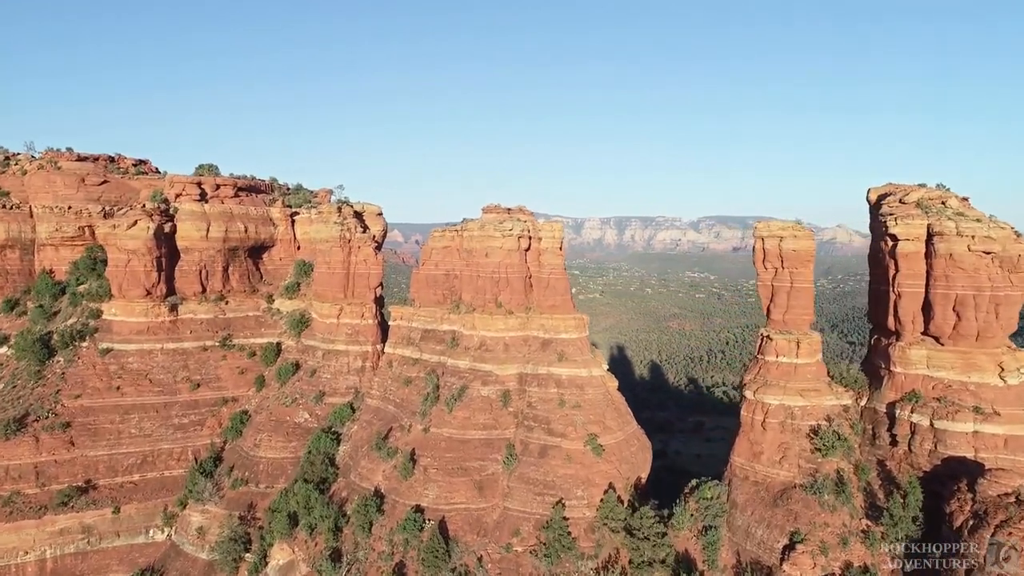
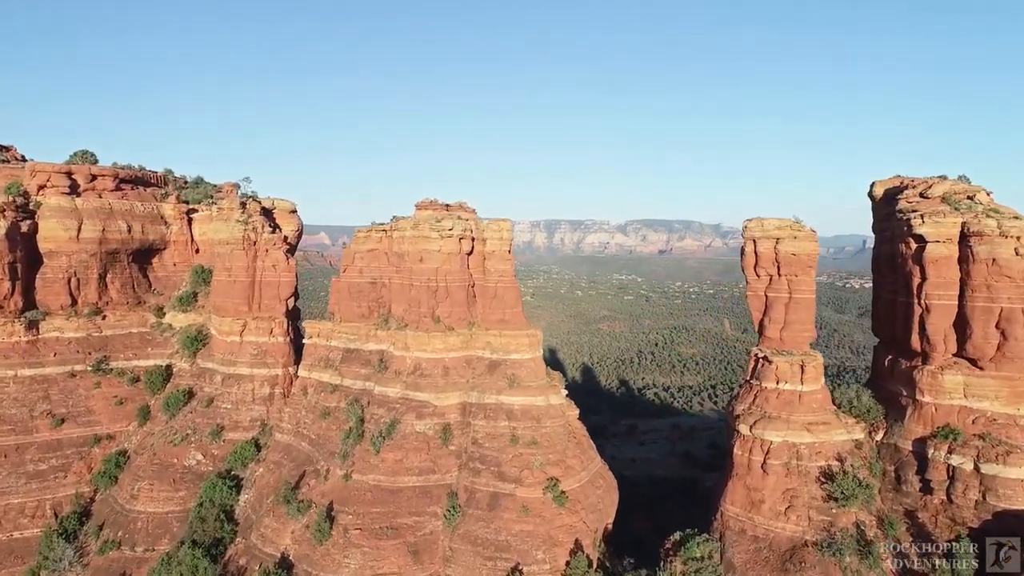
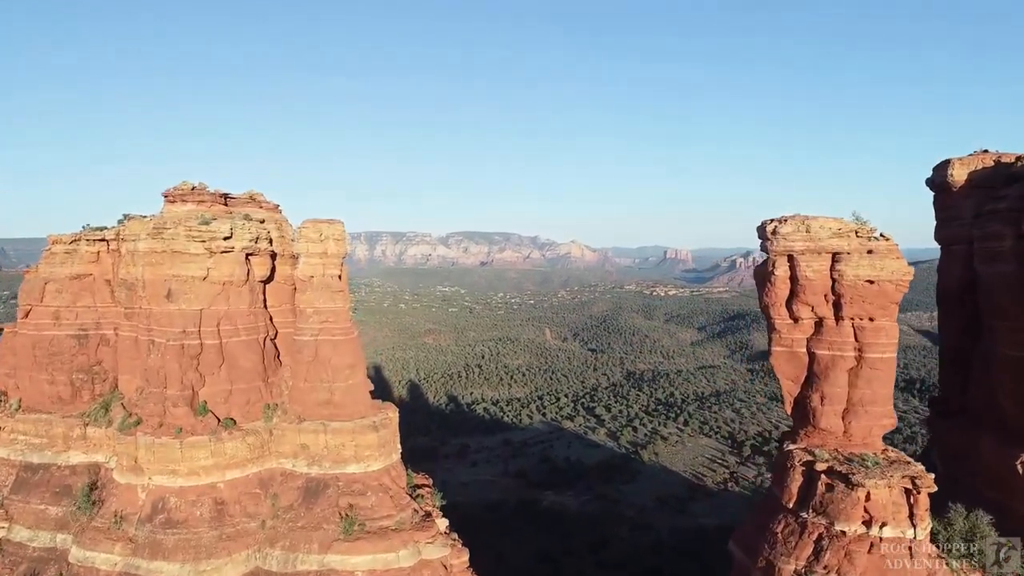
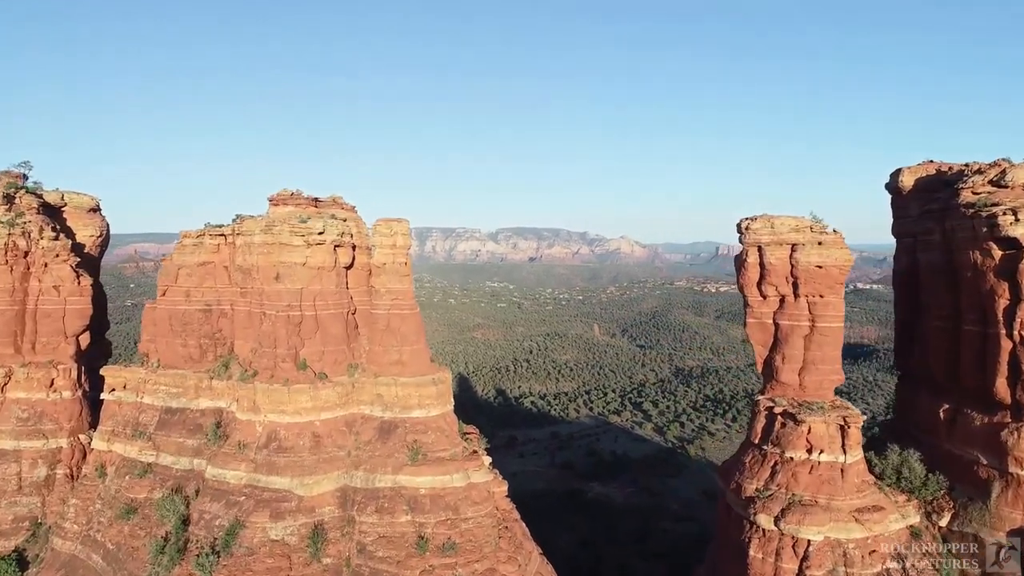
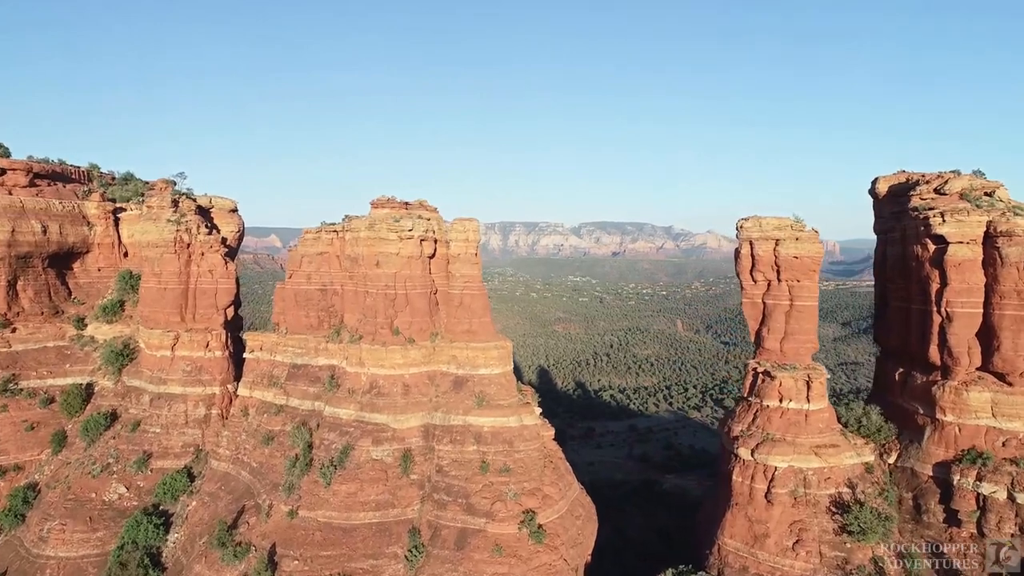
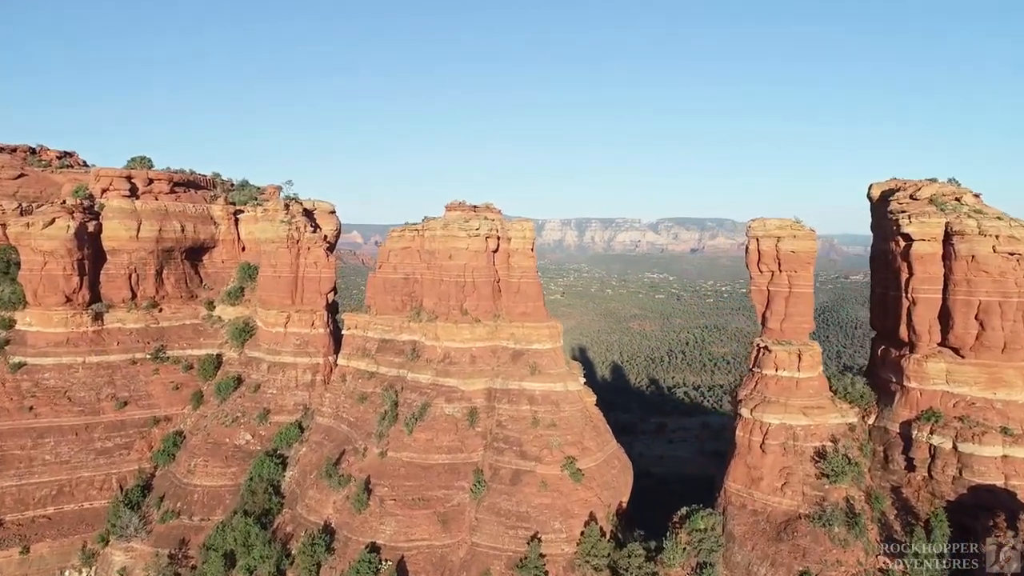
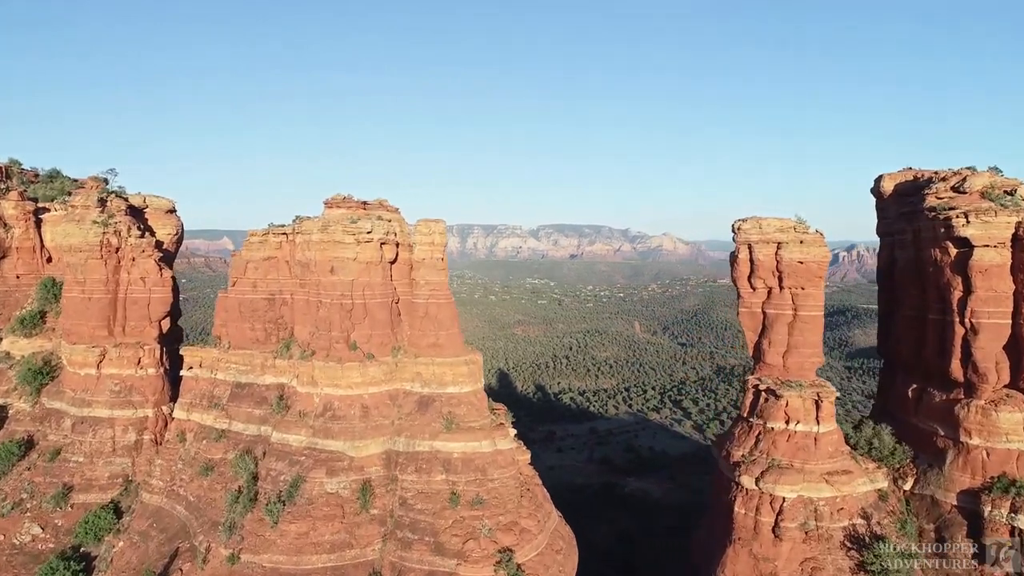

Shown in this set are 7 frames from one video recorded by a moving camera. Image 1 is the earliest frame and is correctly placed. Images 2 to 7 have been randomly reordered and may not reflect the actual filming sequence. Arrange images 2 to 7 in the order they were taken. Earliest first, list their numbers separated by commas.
6, 2, 5, 7, 4, 3
